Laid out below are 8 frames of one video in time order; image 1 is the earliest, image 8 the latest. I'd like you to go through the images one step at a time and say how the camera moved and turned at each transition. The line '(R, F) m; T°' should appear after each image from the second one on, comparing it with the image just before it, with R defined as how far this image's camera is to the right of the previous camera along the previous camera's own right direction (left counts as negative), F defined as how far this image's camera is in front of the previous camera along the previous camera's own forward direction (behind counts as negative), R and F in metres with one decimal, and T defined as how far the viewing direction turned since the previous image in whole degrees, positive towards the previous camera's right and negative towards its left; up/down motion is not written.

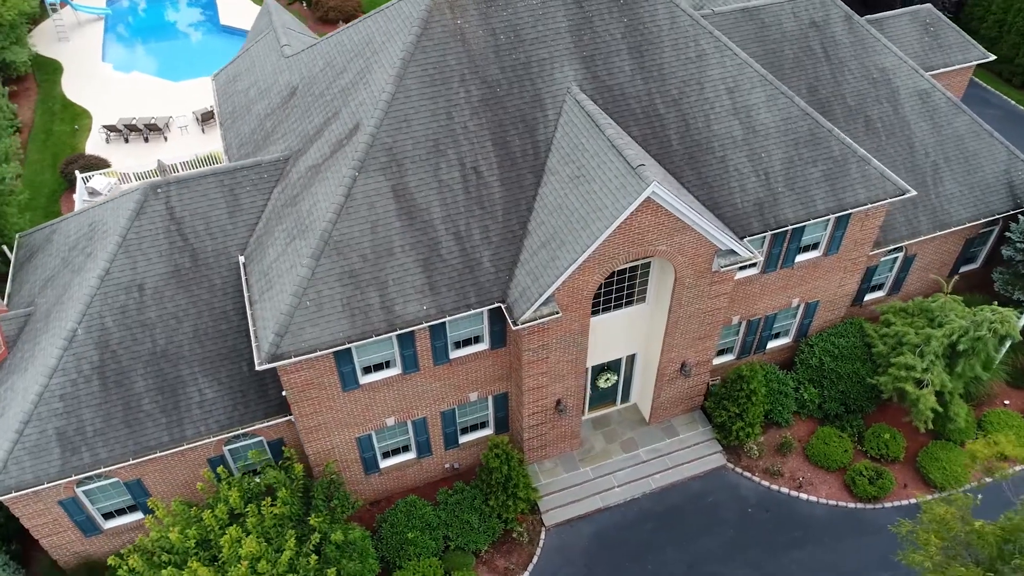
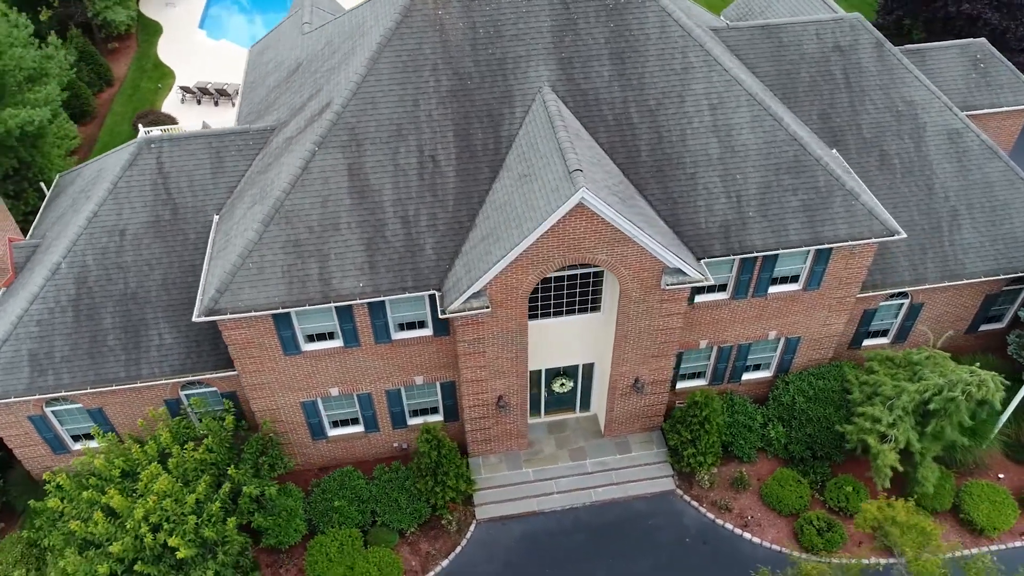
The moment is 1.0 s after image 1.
(+4.3, +0.2) m; -8°
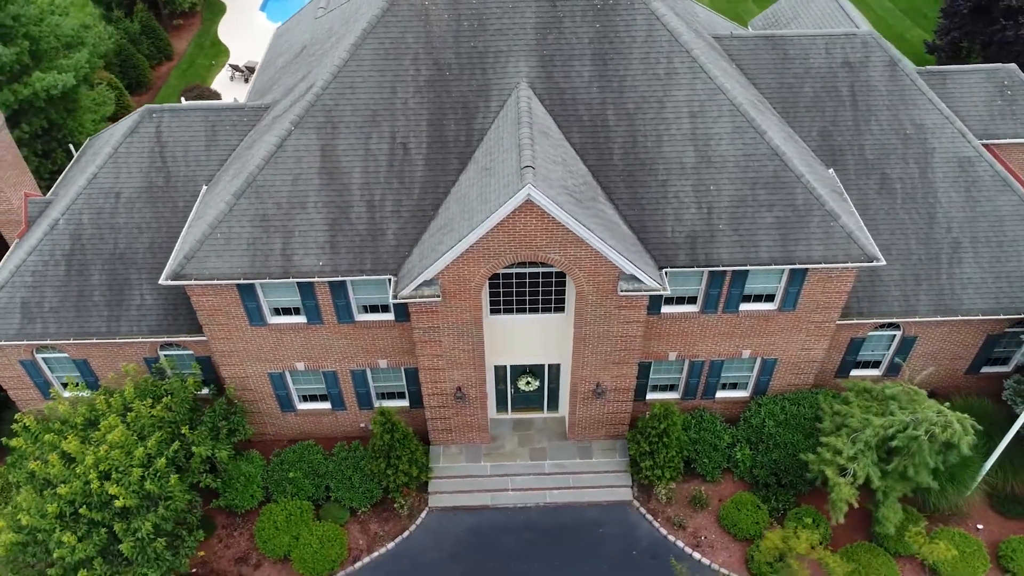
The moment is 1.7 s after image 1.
(+3.0, +0.1) m; -5°
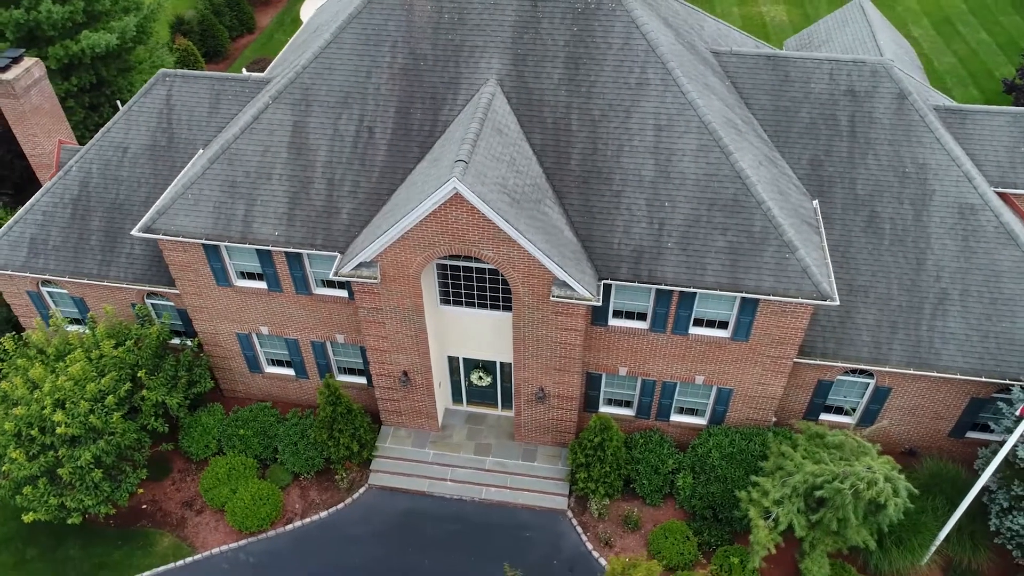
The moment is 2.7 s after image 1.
(+4.2, +0.2) m; -8°
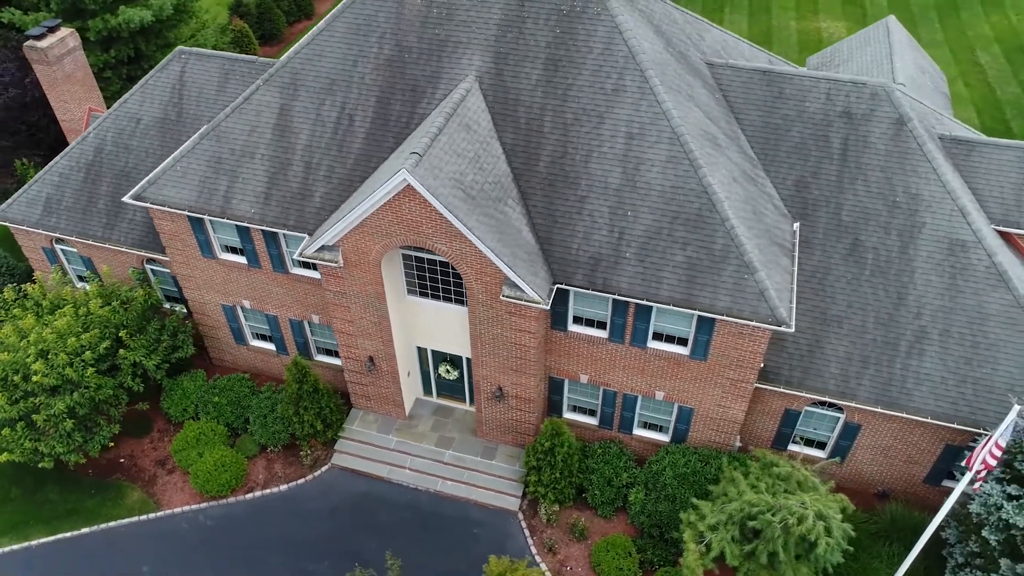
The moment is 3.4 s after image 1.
(+3.0, +0.1) m; -5°
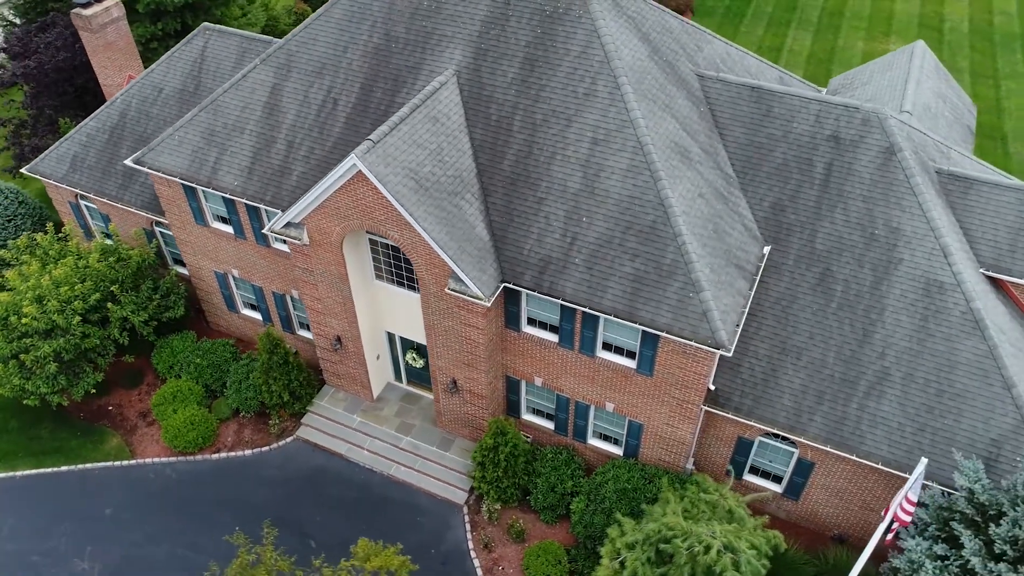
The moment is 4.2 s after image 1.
(+3.4, +0.1) m; -6°
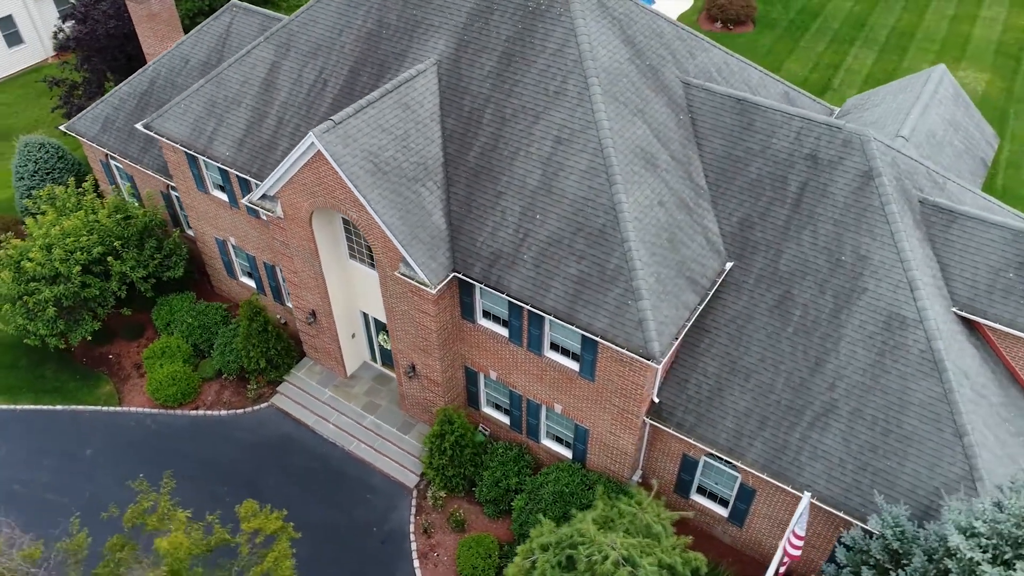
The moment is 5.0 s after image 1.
(+3.4, +0.1) m; -6°
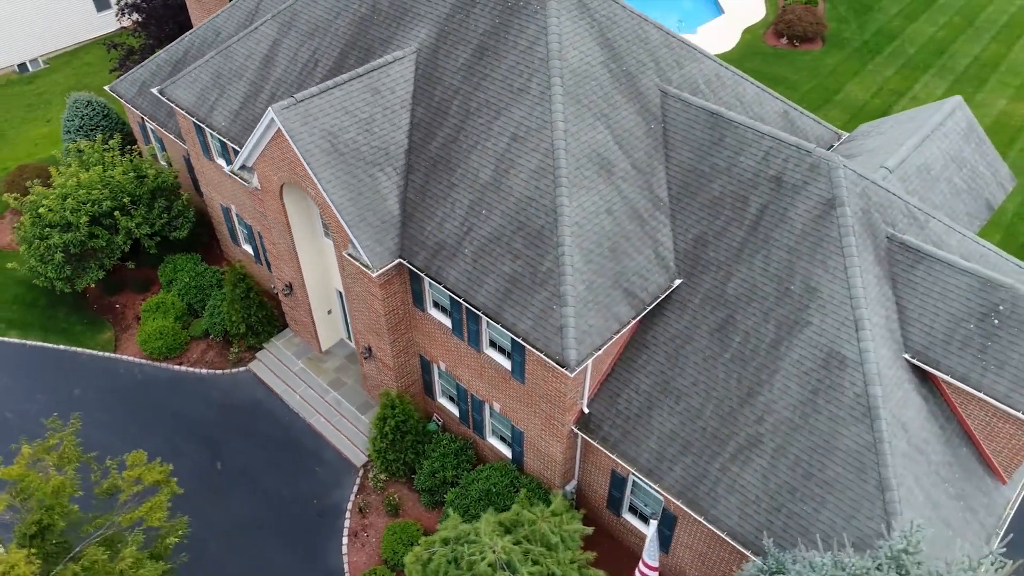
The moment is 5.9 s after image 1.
(+3.8, +0.3) m; -7°
